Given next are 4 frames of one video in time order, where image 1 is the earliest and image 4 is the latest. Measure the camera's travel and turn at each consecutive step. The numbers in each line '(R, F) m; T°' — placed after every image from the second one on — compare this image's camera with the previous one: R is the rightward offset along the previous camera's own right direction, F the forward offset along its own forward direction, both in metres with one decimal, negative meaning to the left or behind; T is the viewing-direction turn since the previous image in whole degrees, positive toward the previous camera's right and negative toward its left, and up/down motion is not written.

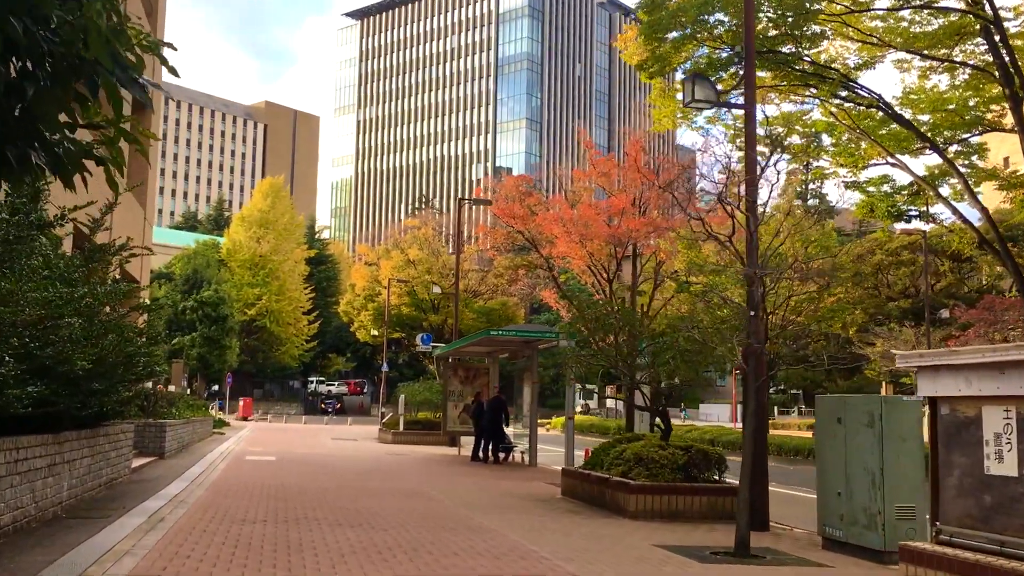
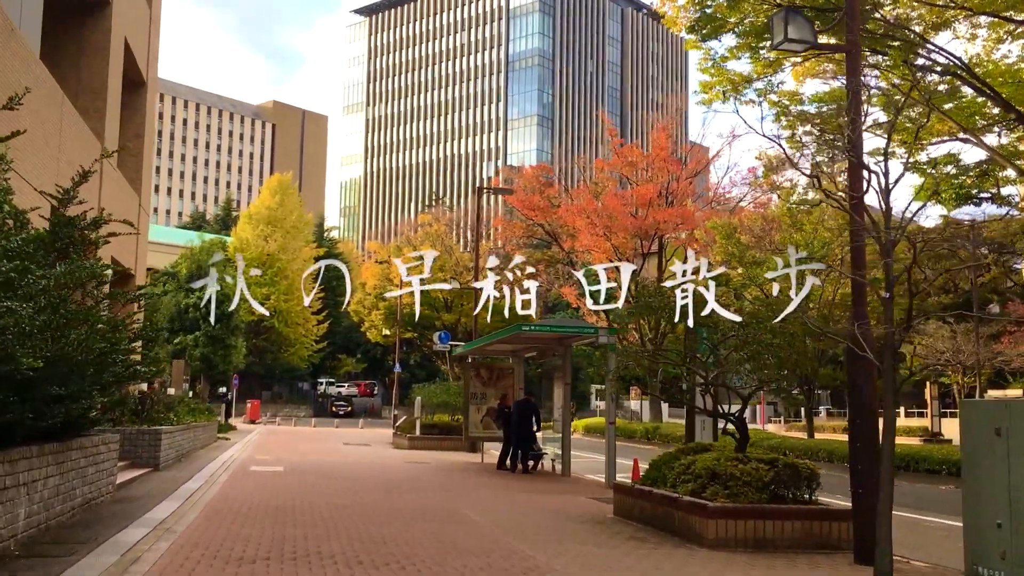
(-0.4, +1.7) m; -1°
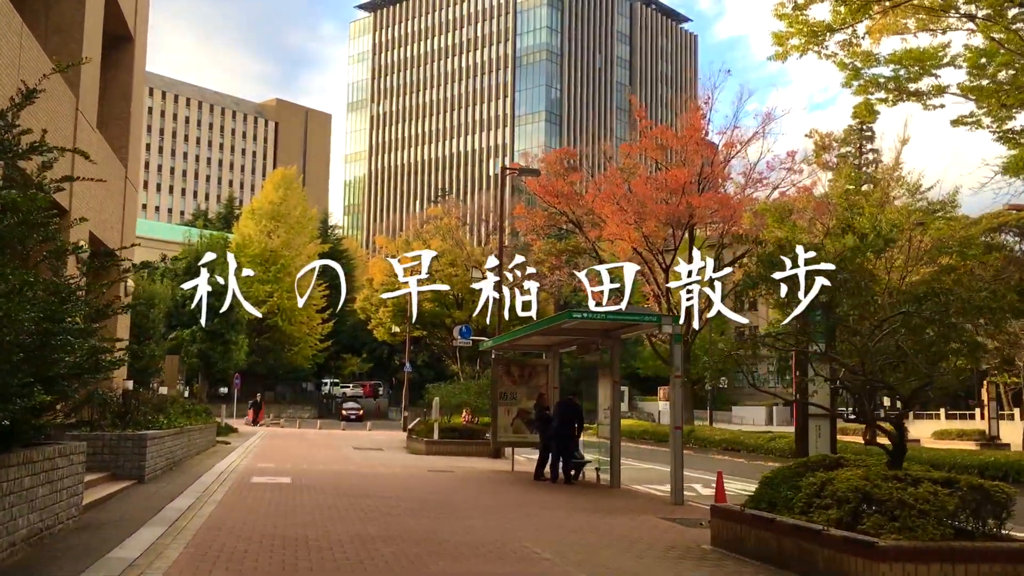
(-0.6, +2.2) m; 0°
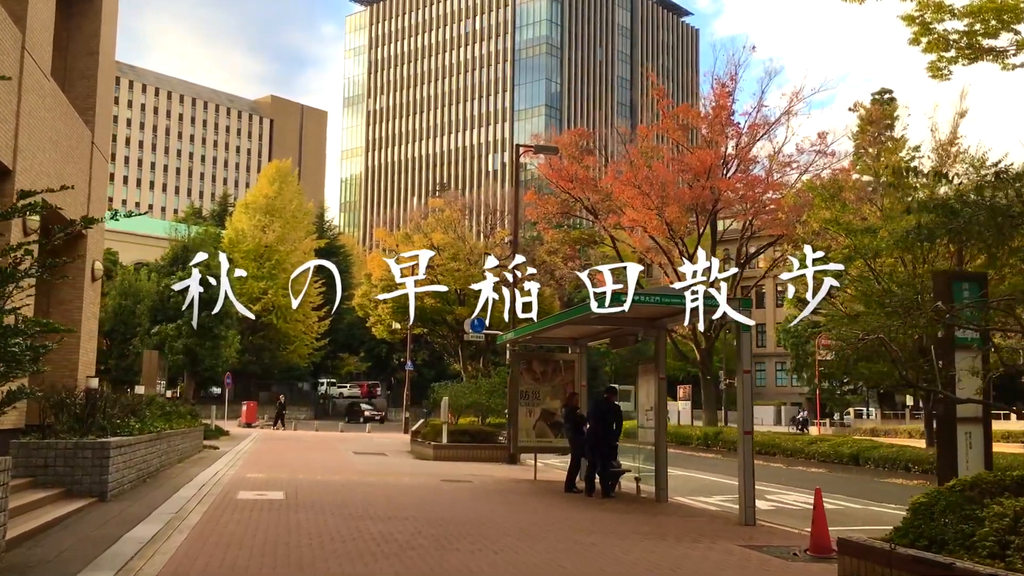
(-0.5, +2.0) m; 0°
